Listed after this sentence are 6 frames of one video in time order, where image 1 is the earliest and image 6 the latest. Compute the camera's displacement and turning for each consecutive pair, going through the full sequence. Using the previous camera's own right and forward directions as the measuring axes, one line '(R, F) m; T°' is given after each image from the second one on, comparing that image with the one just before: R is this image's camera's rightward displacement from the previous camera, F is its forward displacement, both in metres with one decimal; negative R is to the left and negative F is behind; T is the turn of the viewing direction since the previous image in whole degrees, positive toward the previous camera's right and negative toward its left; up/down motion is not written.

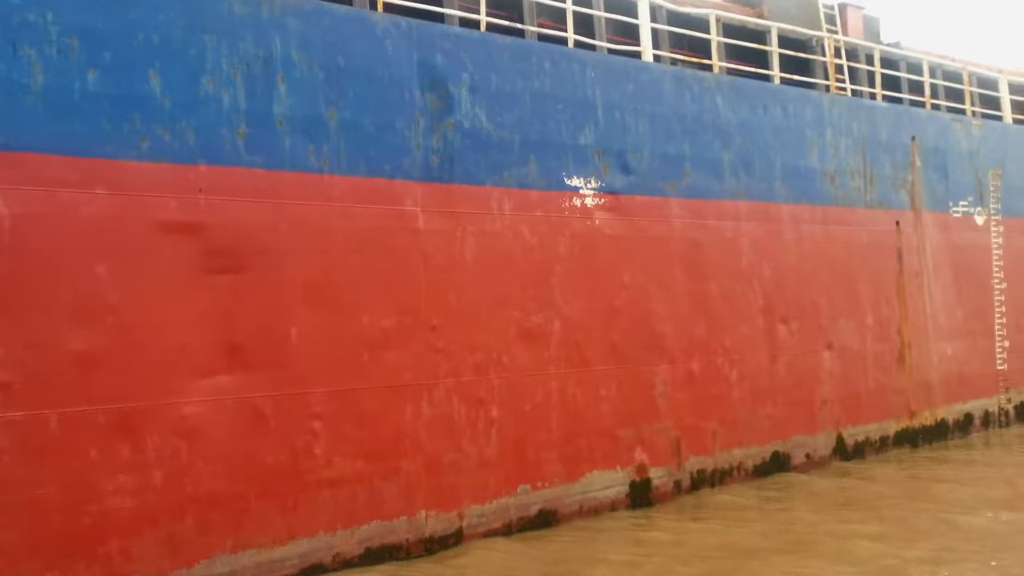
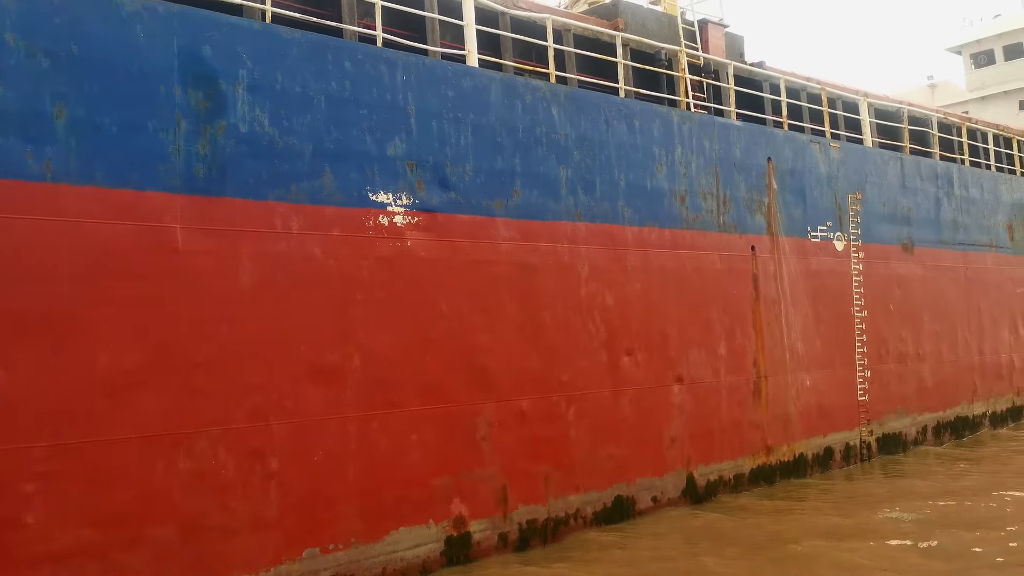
(+0.6, +0.6) m; +6°
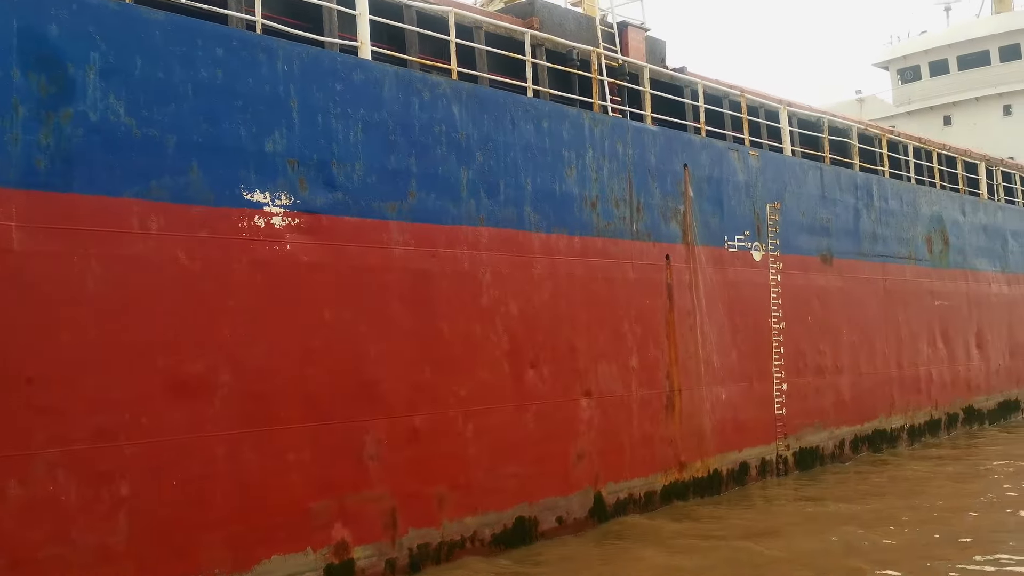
(+0.3, +0.3) m; +4°
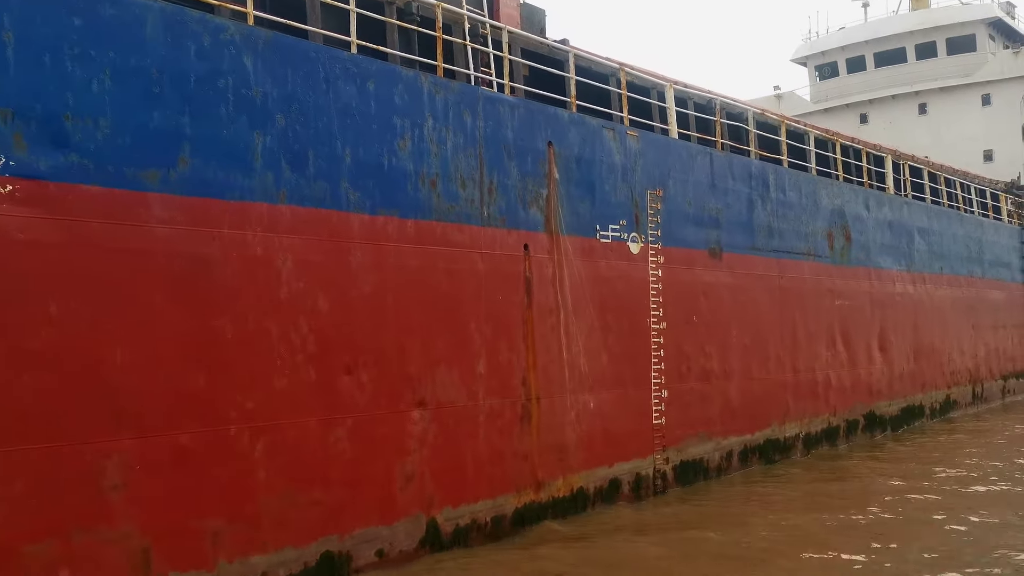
(+0.6, +0.9) m; +4°
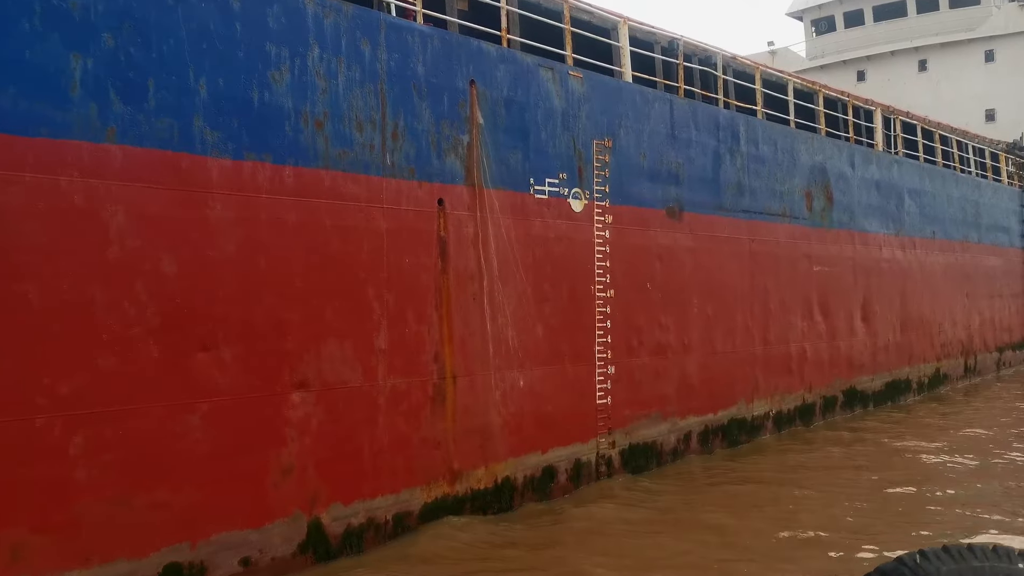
(+0.5, +0.8) m; 0°
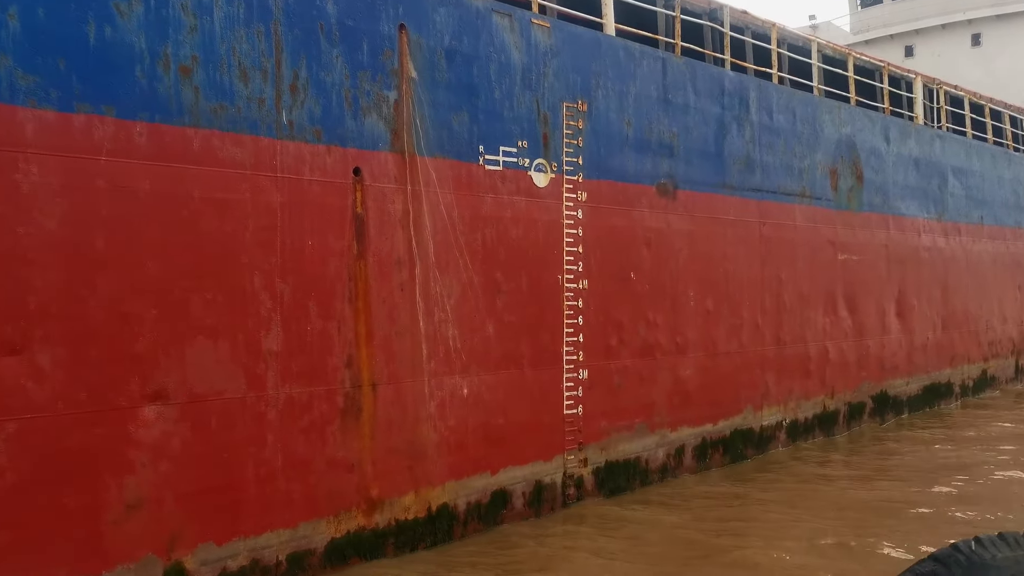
(+0.5, +0.9) m; -3°
